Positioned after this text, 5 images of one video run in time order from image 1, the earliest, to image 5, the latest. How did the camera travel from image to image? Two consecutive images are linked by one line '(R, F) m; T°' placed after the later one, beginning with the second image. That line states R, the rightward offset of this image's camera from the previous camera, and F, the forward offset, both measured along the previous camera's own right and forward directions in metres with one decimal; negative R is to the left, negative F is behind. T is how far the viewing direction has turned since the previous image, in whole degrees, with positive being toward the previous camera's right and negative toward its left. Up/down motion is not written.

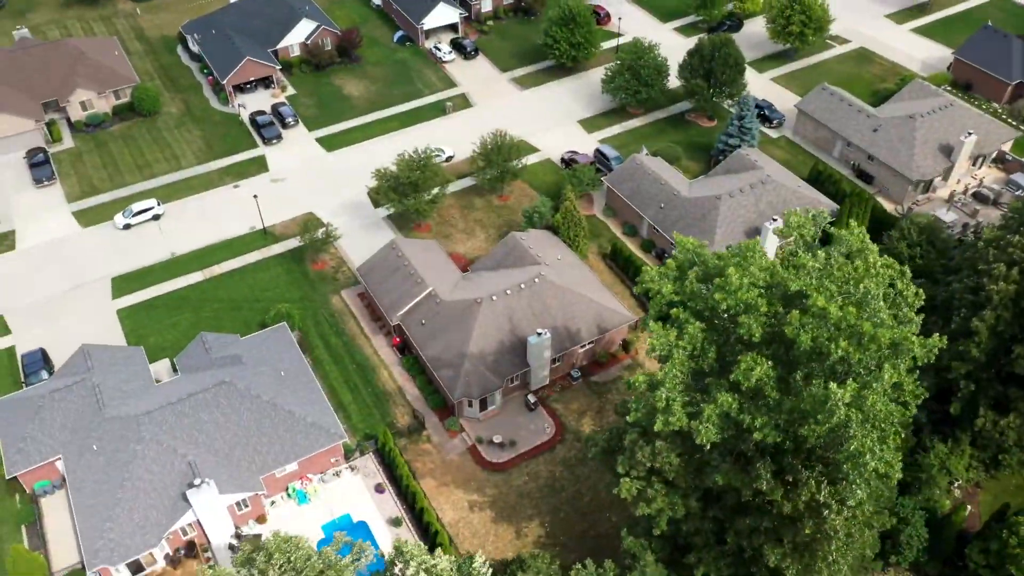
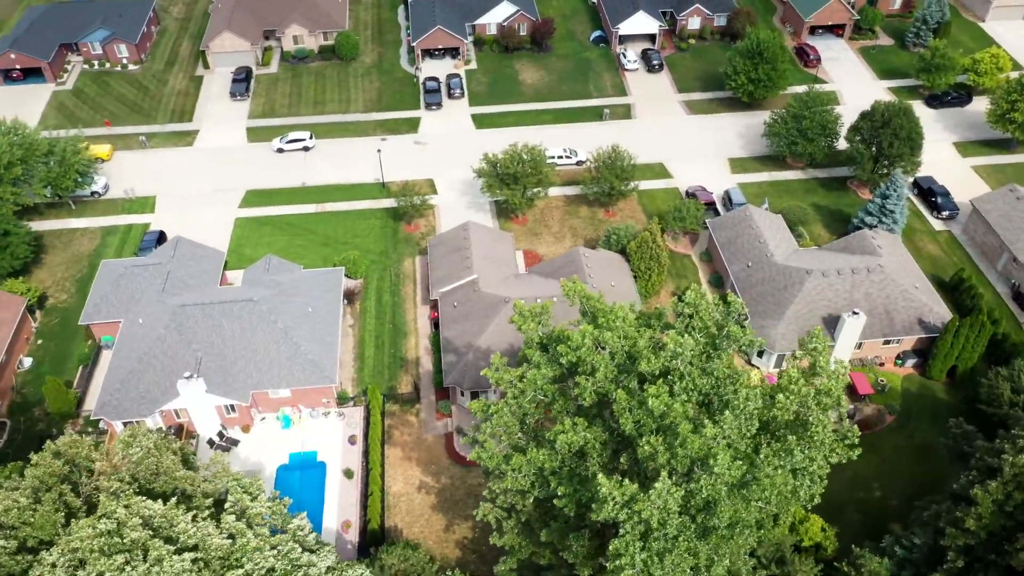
(+11.8, +1.7) m; -17°
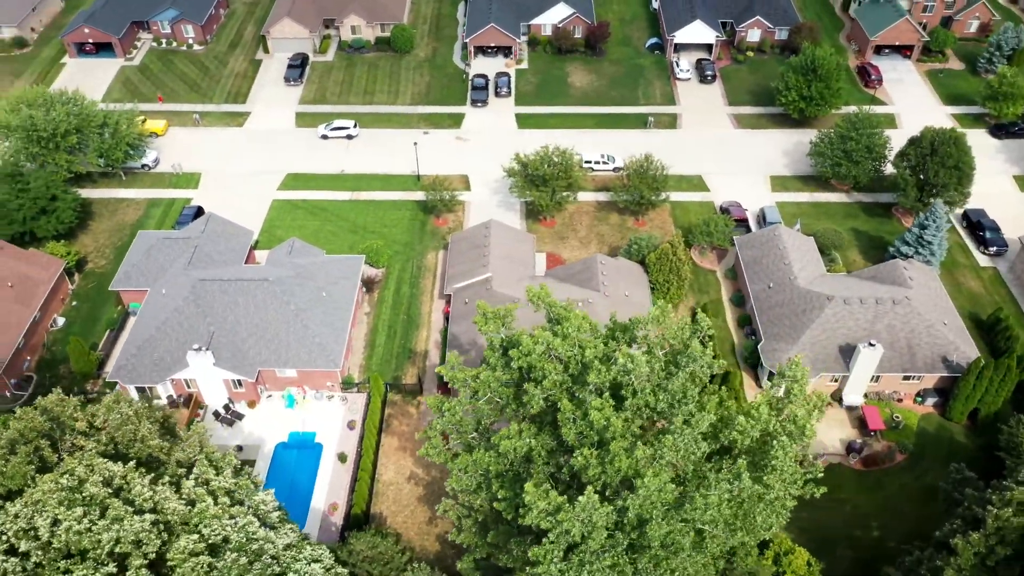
(+3.4, +0.1) m; -5°
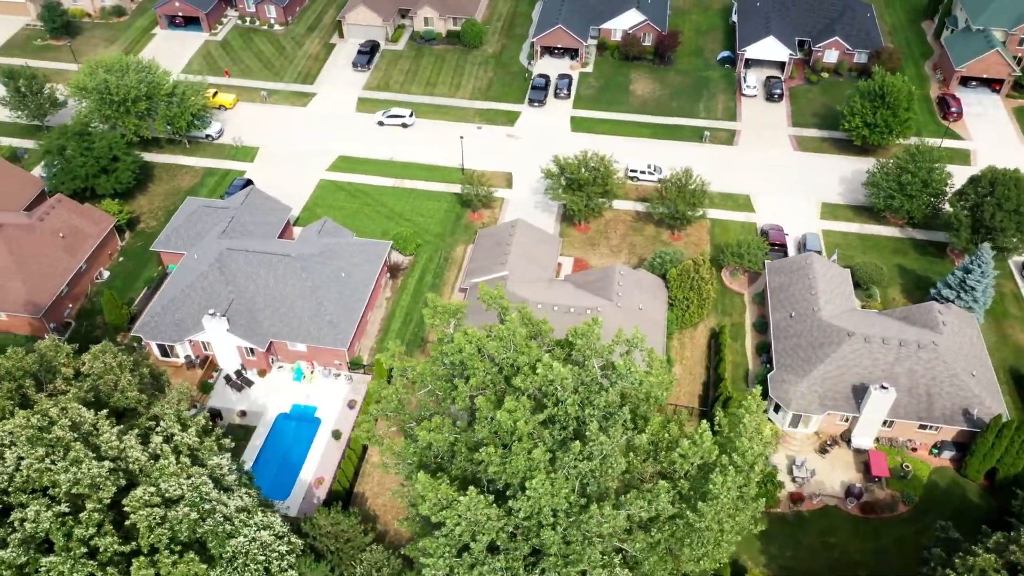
(+4.5, +0.1) m; -6°
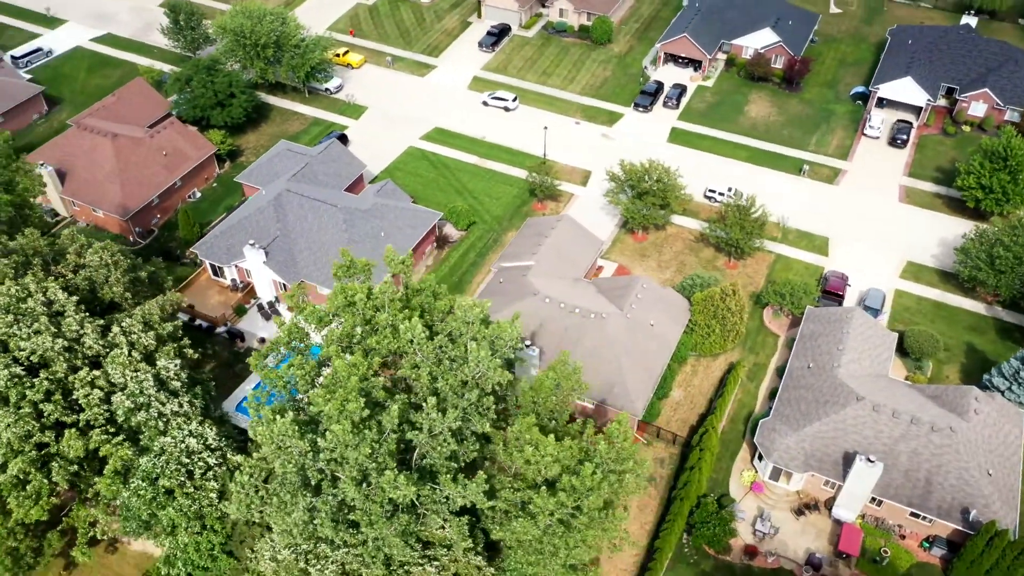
(+9.2, +0.4) m; -12°
